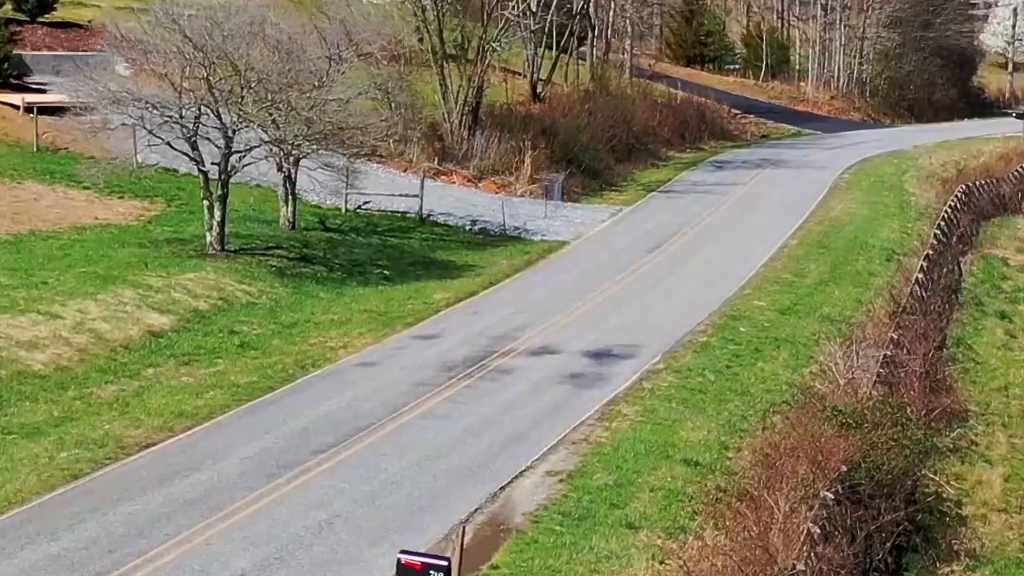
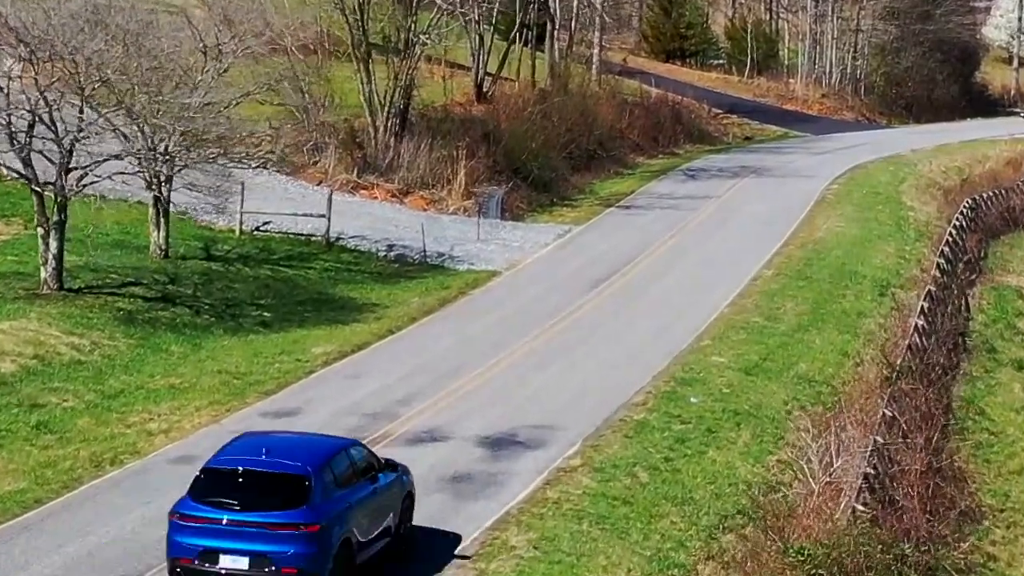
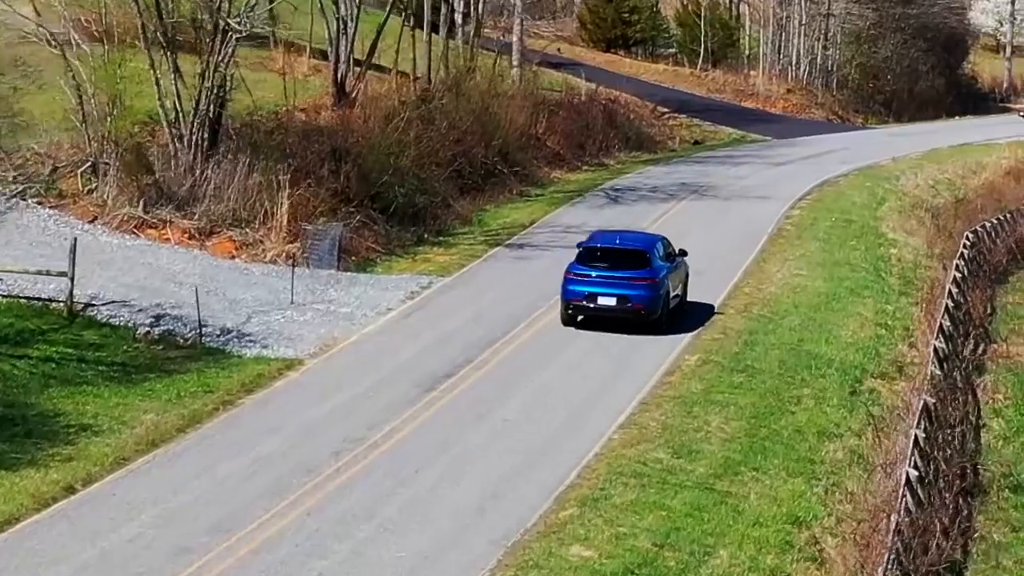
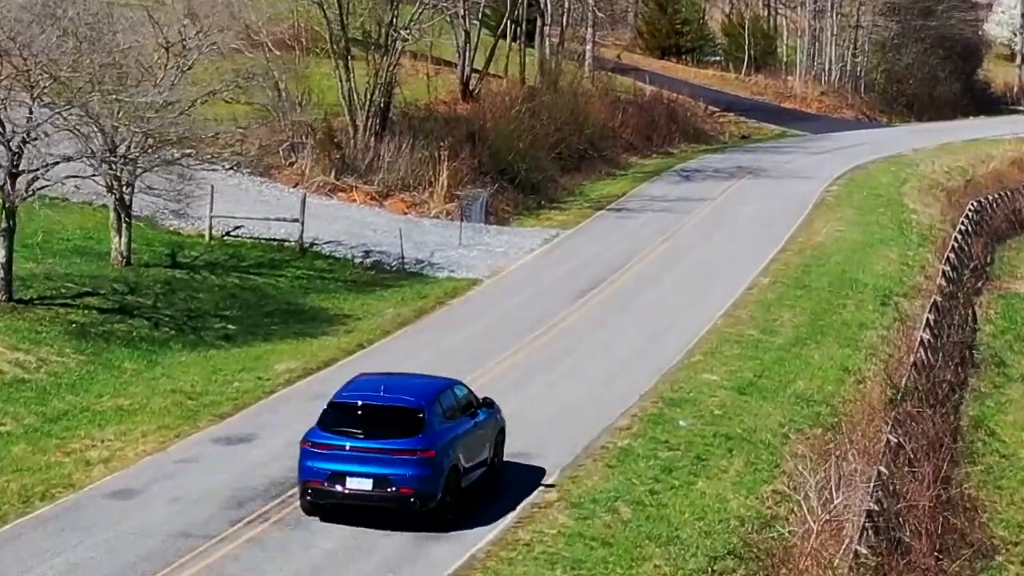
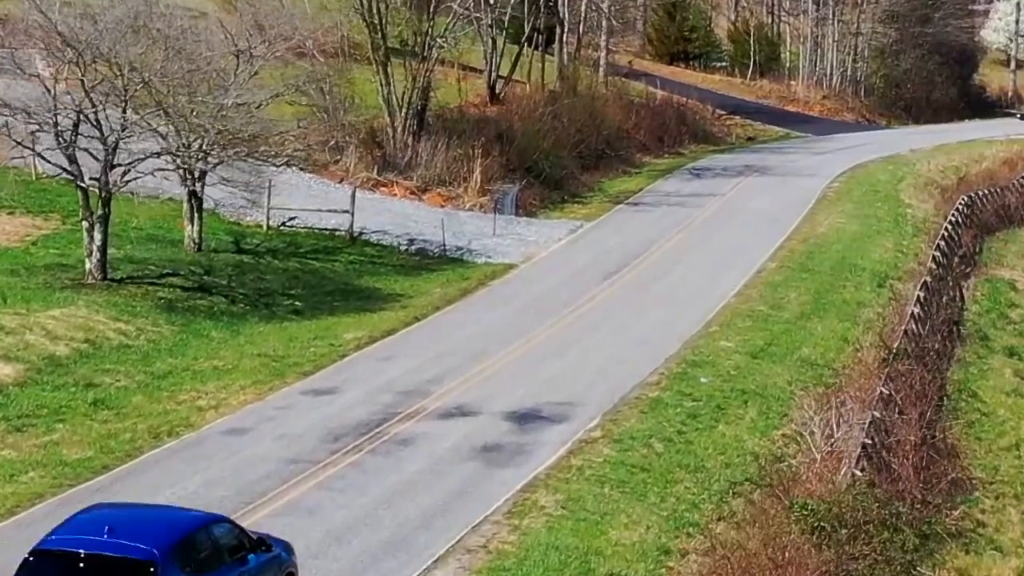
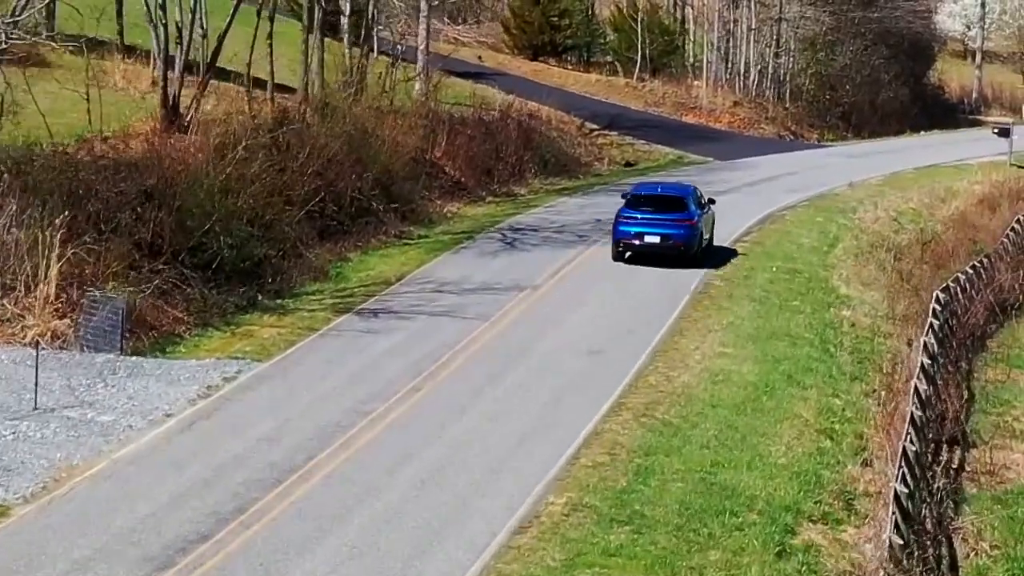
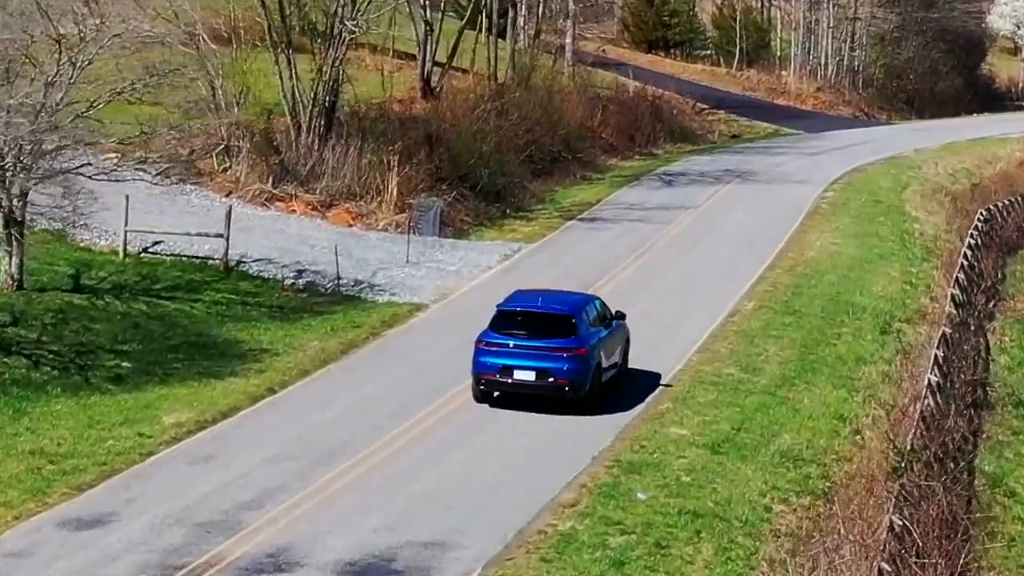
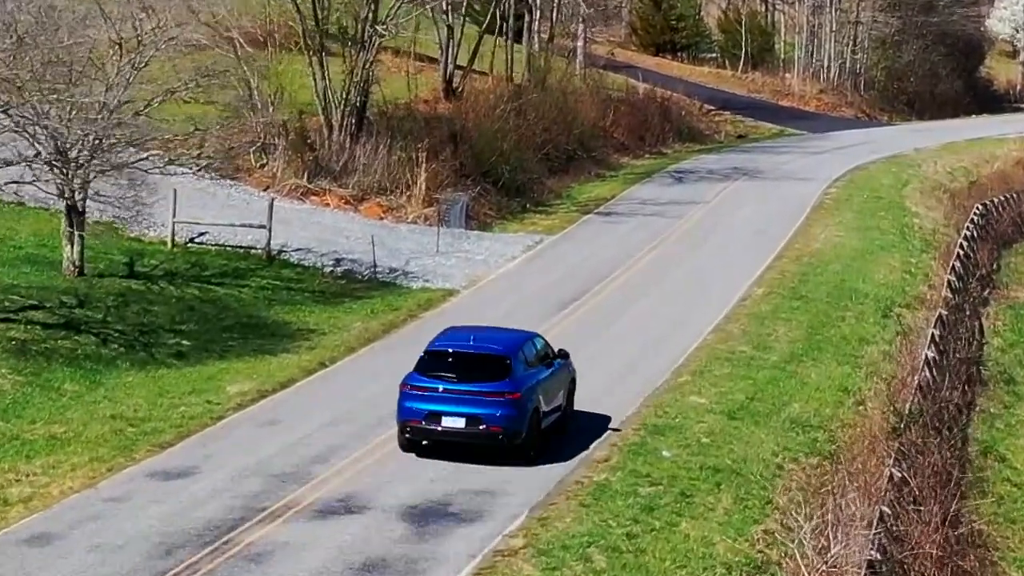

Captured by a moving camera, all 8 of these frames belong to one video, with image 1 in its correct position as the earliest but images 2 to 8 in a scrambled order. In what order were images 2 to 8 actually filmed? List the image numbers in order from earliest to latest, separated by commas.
5, 2, 4, 8, 7, 3, 6
